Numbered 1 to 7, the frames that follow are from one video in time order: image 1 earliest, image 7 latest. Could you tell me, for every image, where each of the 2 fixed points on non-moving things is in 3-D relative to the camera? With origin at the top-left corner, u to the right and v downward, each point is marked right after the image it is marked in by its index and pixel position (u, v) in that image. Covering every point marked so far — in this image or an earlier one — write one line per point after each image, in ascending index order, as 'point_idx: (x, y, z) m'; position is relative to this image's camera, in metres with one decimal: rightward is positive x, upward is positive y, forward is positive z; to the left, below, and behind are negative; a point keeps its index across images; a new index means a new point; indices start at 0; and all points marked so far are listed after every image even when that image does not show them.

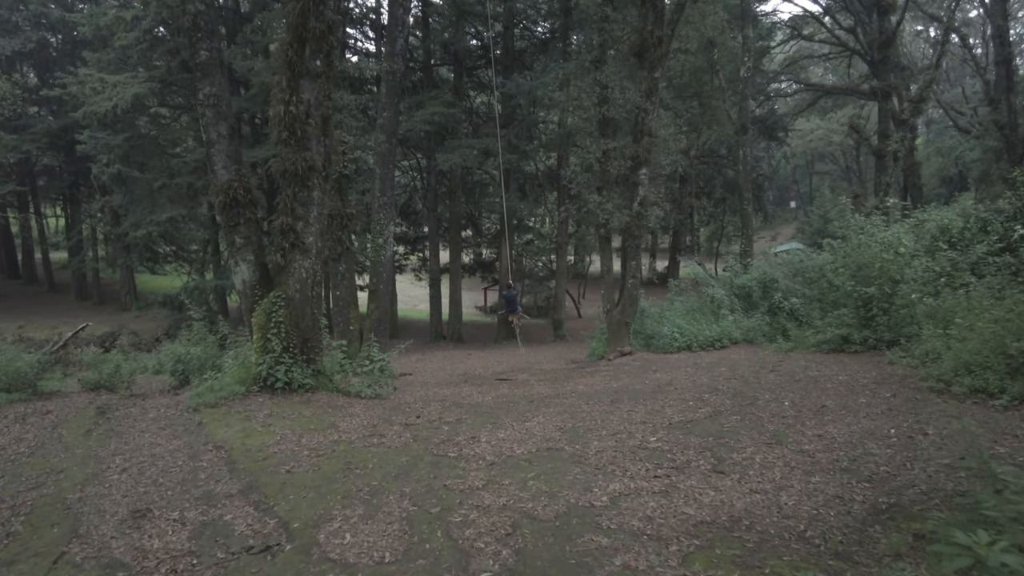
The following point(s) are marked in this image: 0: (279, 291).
0: (-3.1, 0.0, +9.2) m
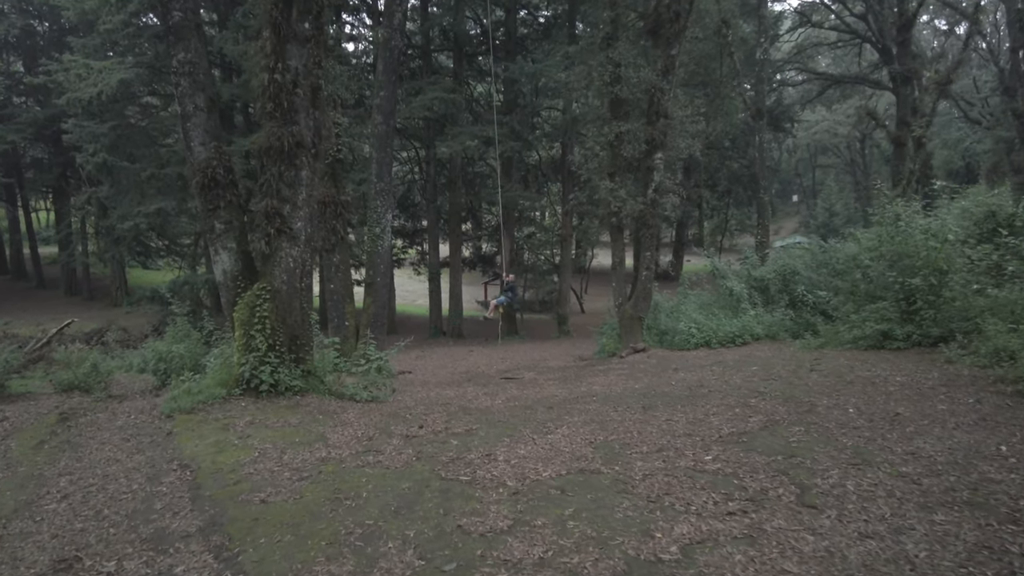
0: (-3.0, +0.1, +8.3) m
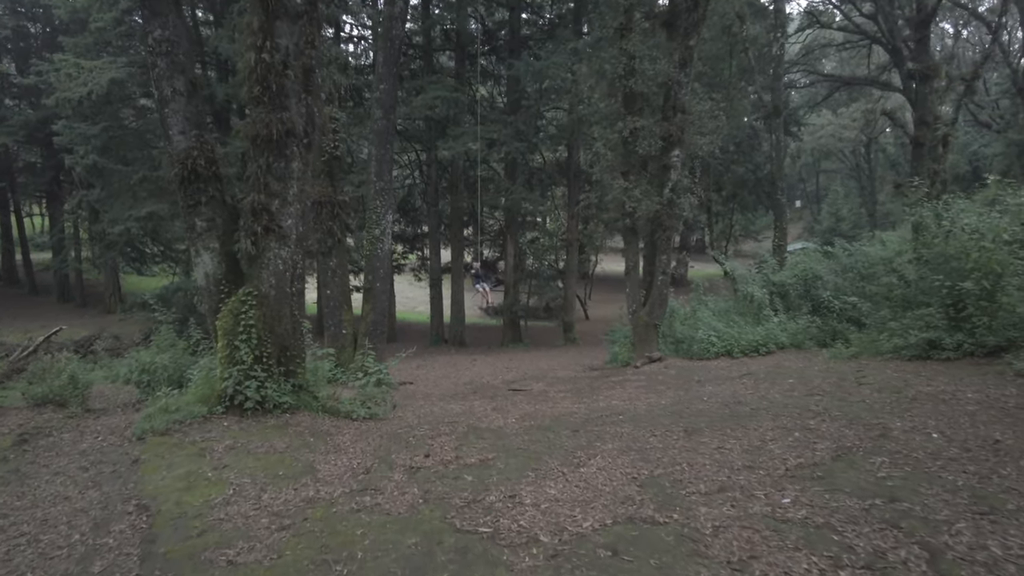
0: (-2.8, 0.0, +7.4) m
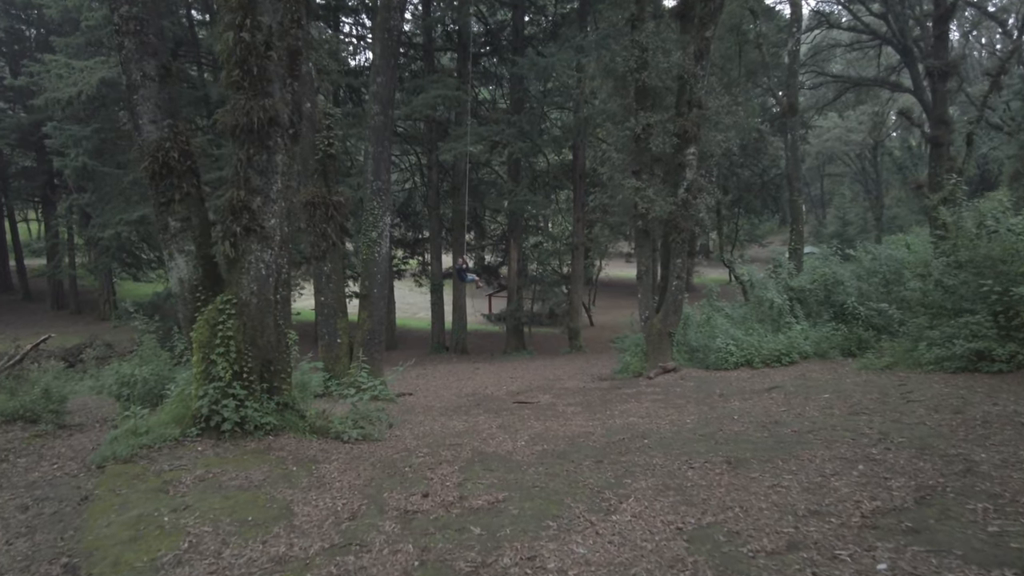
0: (-2.7, -0.1, +6.6) m
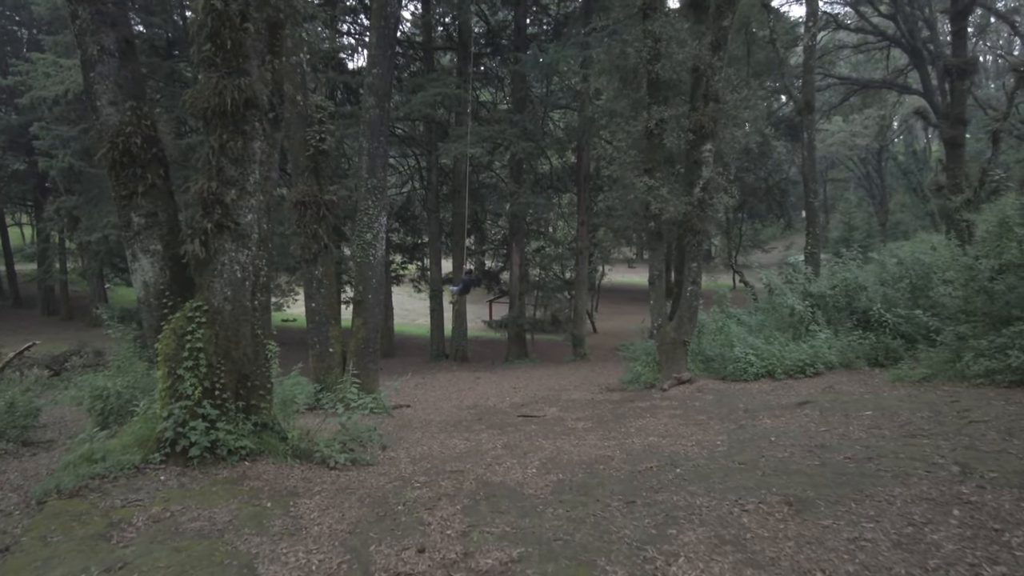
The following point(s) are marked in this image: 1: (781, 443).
0: (-2.7, -0.1, +5.8) m
1: (+2.5, -1.4, +6.2) m
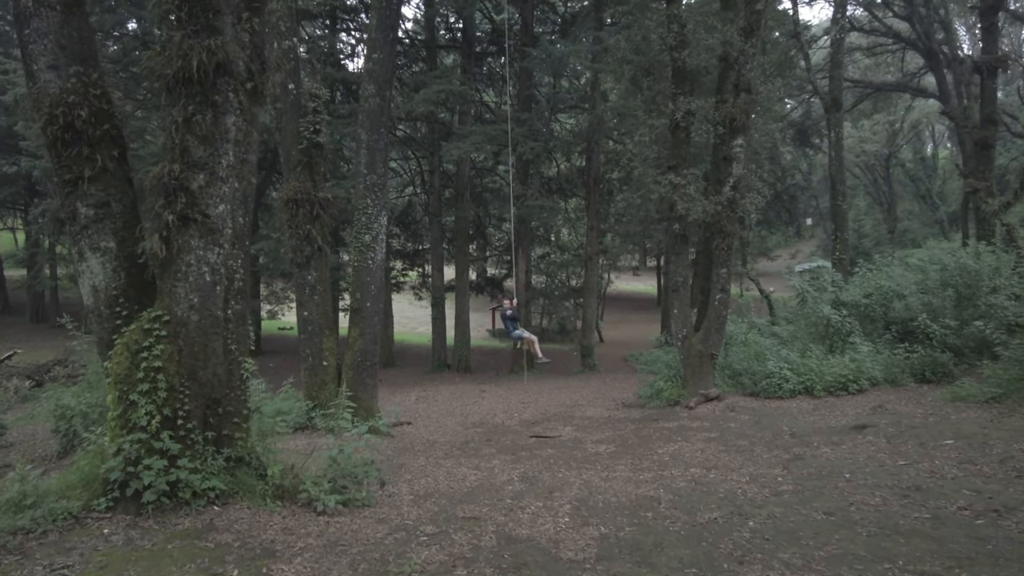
0: (-2.5, -0.1, +4.8) m
1: (+2.7, -1.5, +5.2) m
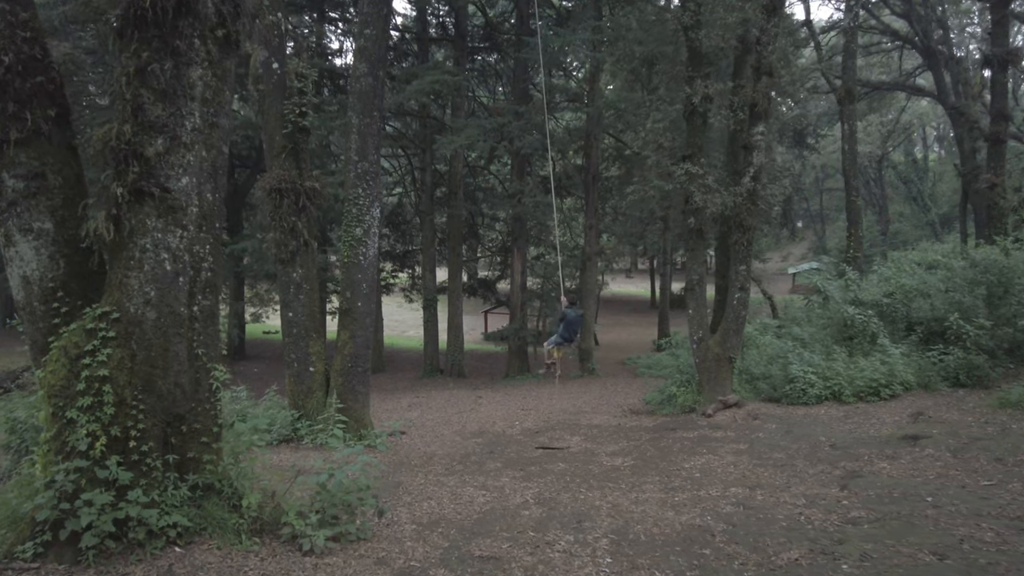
0: (-2.3, -0.1, +3.9) m
1: (+2.8, -1.4, +4.4) m
